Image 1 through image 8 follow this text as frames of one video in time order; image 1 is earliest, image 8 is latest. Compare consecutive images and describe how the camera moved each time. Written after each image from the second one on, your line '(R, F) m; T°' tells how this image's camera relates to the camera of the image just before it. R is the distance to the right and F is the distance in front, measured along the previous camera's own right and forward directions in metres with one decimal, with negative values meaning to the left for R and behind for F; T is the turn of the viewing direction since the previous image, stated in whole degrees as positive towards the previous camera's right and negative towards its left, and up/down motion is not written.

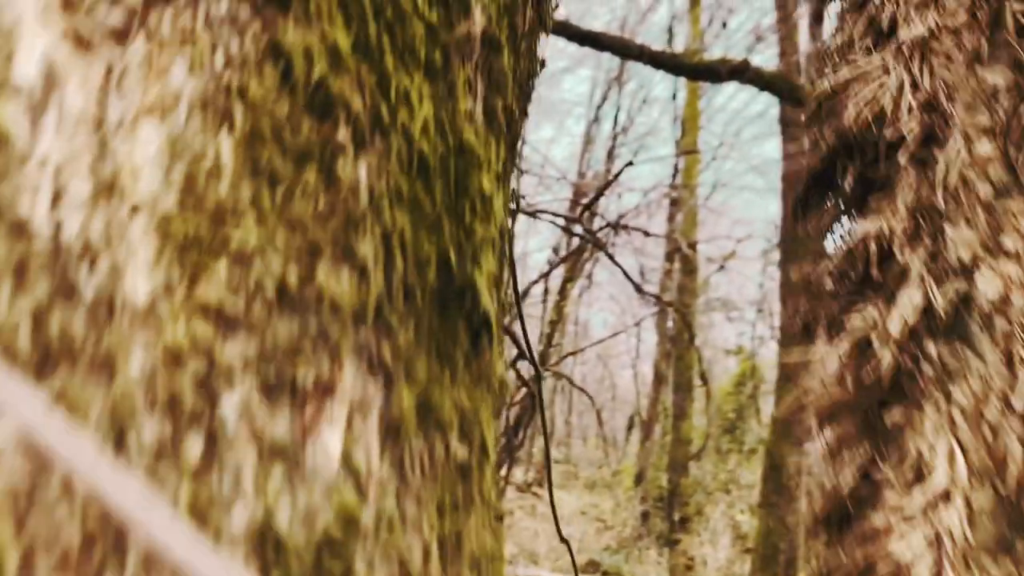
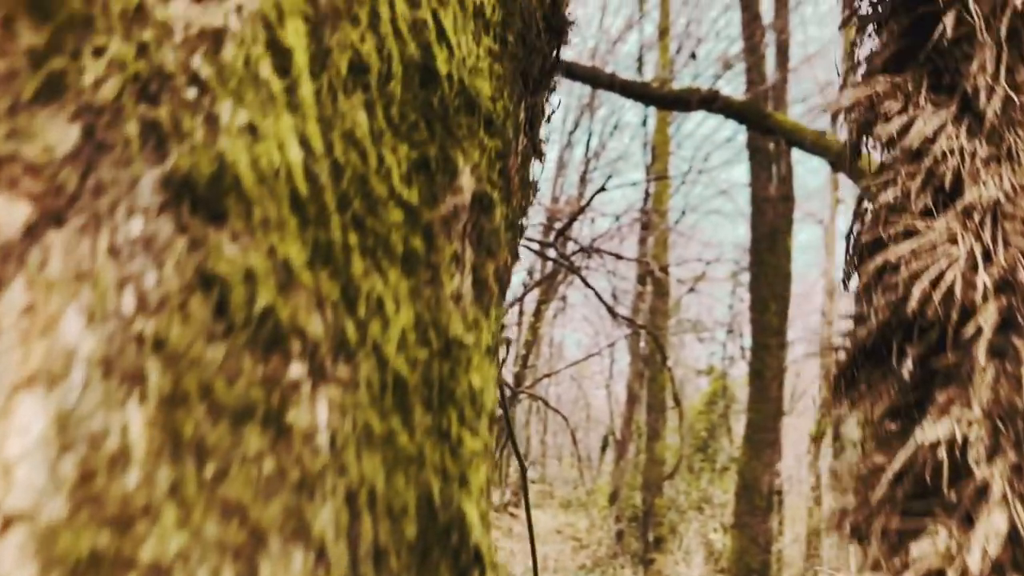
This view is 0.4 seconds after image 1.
(-0.1, -0.5) m; +2°
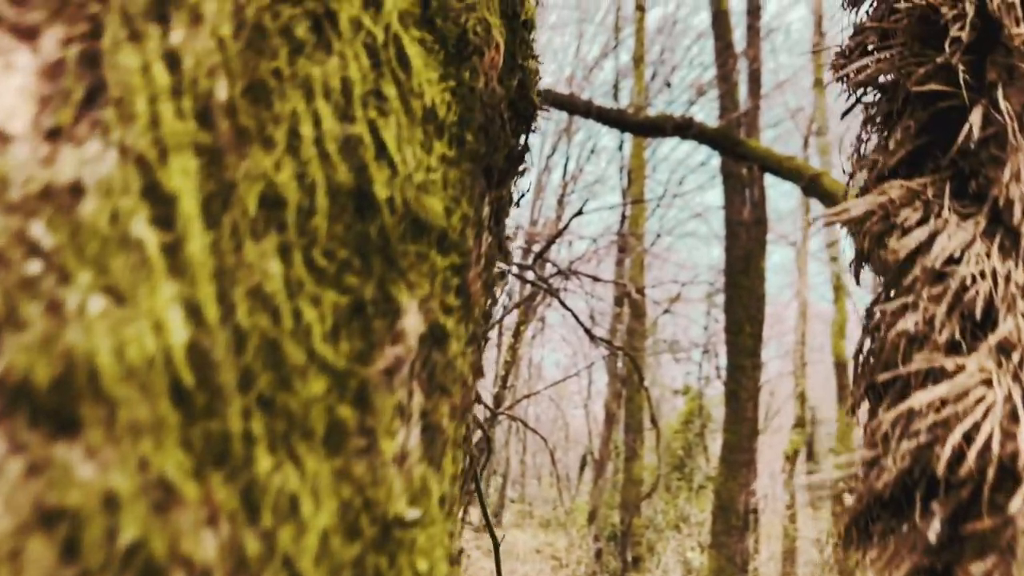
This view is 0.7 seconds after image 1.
(0.0, -0.4) m; +1°
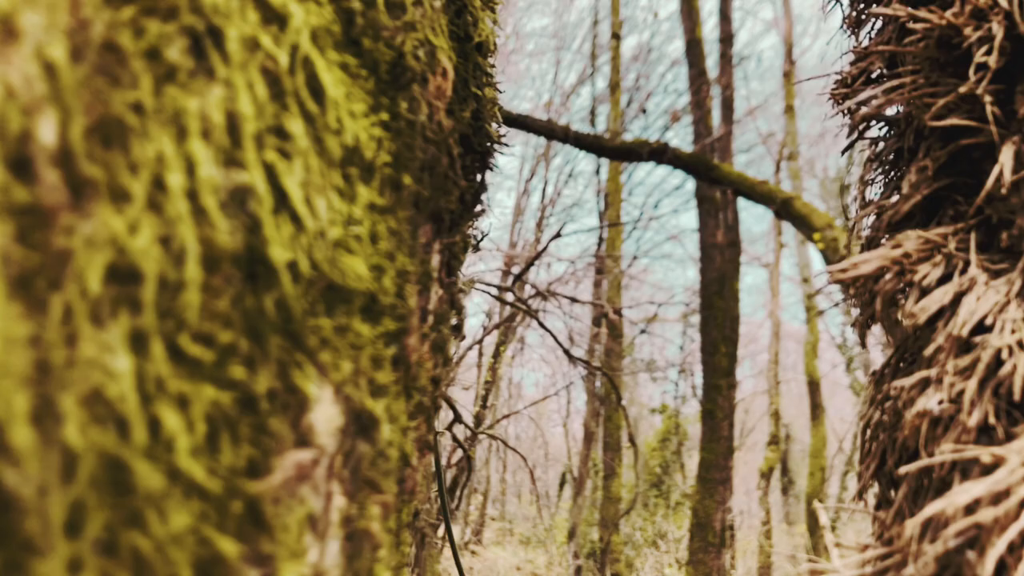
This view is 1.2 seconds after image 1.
(0.0, +0.2) m; +1°
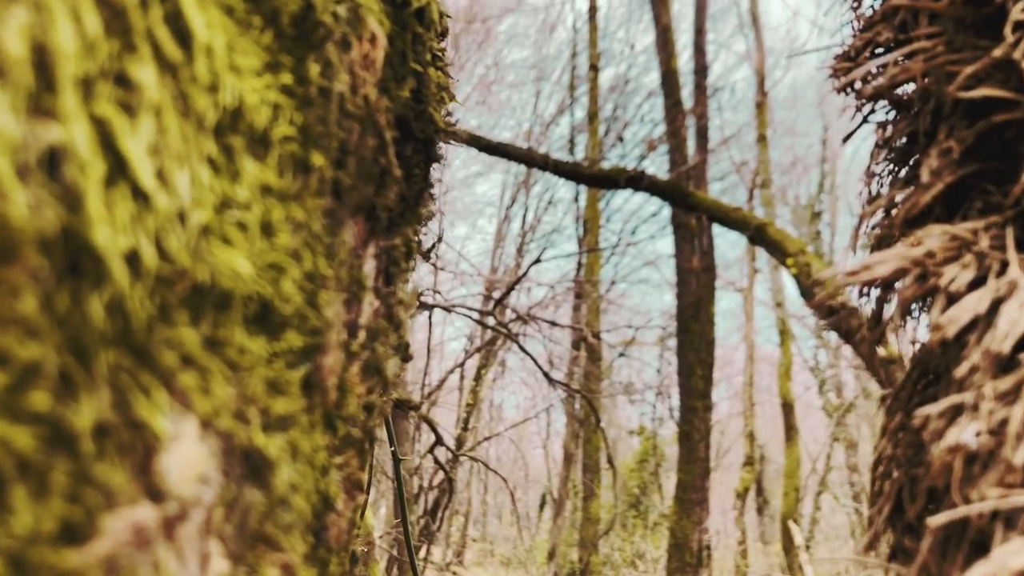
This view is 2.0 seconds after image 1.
(0.0, +0.2) m; +1°
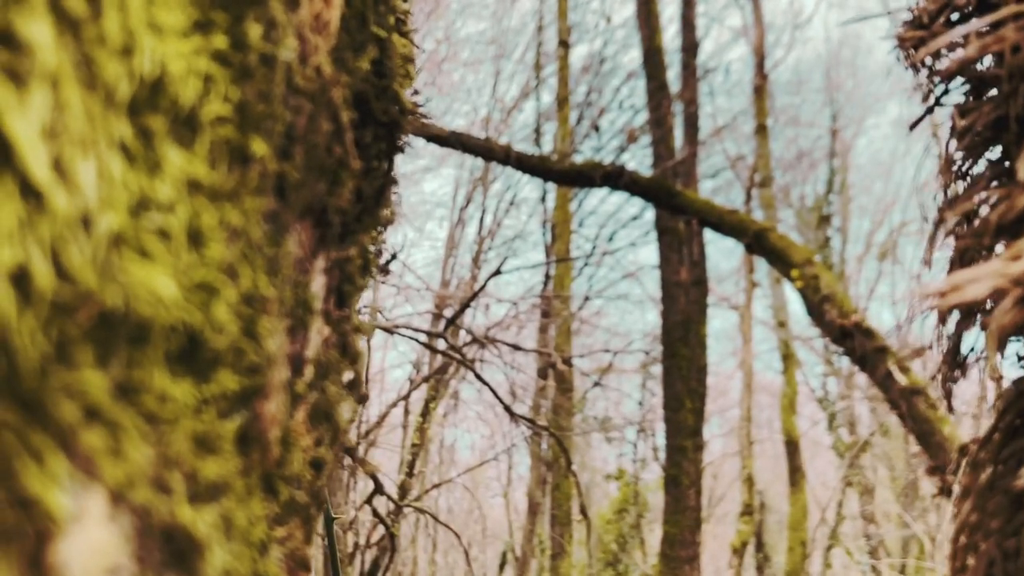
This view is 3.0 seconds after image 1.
(0.0, +0.1) m; +3°
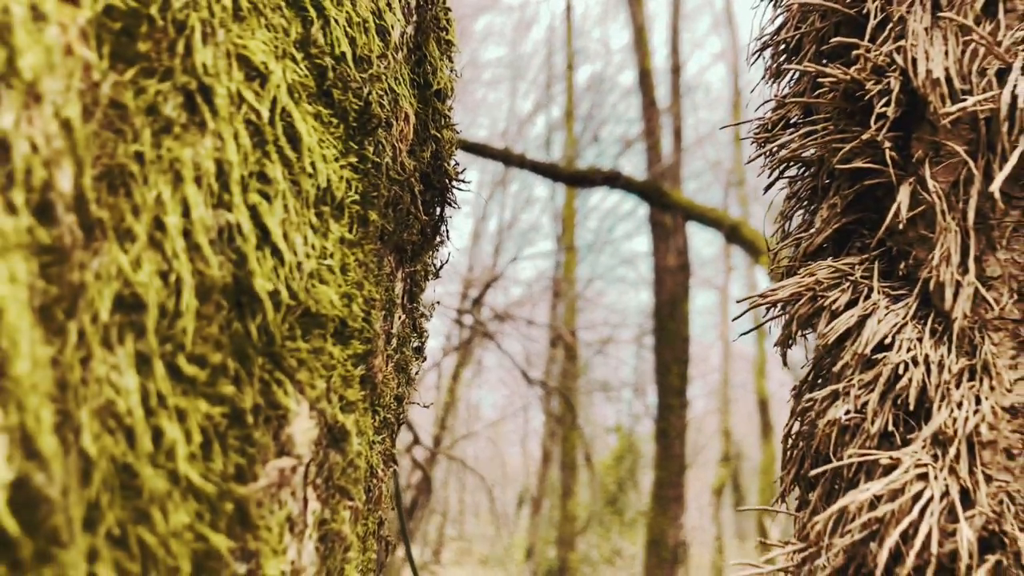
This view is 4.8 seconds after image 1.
(0.0, -0.4) m; -1°
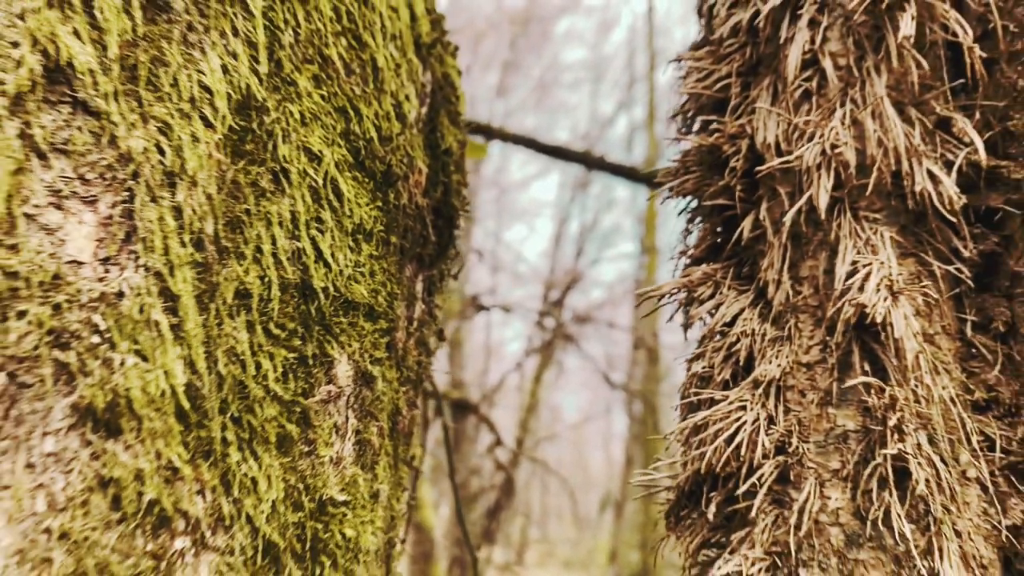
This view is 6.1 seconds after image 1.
(+0.2, -0.6) m; -5°
